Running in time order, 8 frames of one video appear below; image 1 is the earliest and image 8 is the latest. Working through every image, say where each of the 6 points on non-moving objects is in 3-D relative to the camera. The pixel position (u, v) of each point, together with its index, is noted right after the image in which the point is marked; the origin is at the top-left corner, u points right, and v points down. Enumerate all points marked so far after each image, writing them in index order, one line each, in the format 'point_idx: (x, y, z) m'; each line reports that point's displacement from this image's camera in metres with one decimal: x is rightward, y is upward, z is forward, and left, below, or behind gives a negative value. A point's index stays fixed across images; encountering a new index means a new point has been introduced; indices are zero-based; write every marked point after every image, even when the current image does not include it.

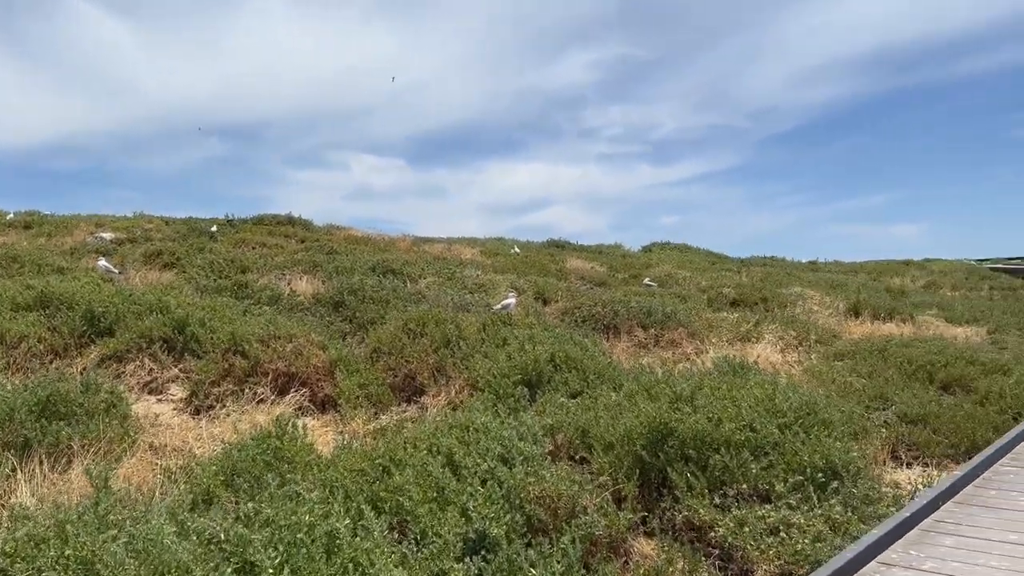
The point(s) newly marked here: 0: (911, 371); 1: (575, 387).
0: (+4.1, -0.8, +8.4) m
1: (+0.5, -0.8, +6.7) m
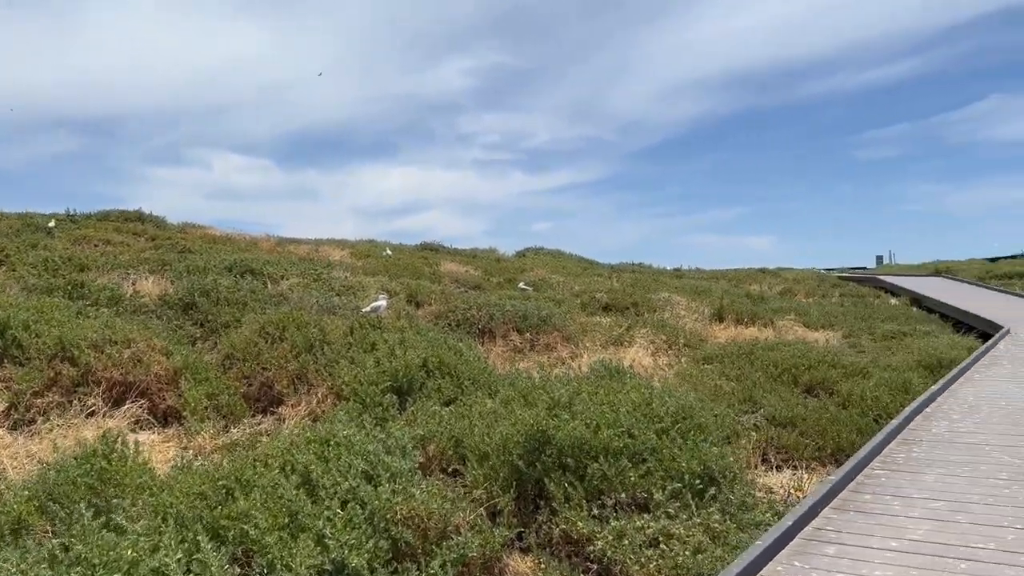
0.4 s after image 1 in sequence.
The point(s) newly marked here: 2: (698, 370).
0: (+2.8, -0.9, +8.5) m
1: (-0.5, -0.8, +6.4) m
2: (+2.0, -0.9, +8.9) m
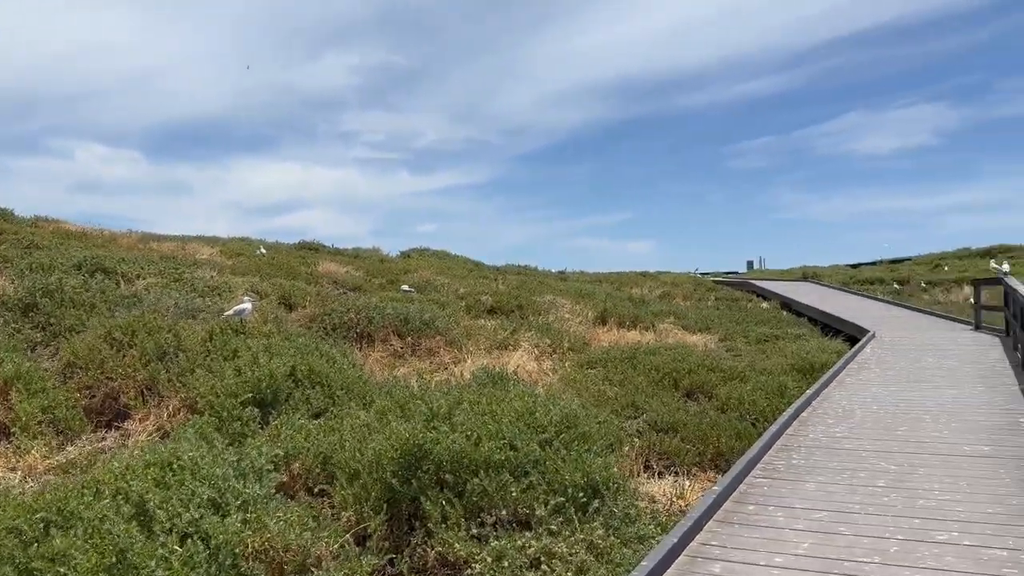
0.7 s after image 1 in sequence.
0: (+1.5, -0.9, +8.5) m
1: (-1.4, -0.9, +5.9) m
2: (+0.7, -0.9, +8.7) m
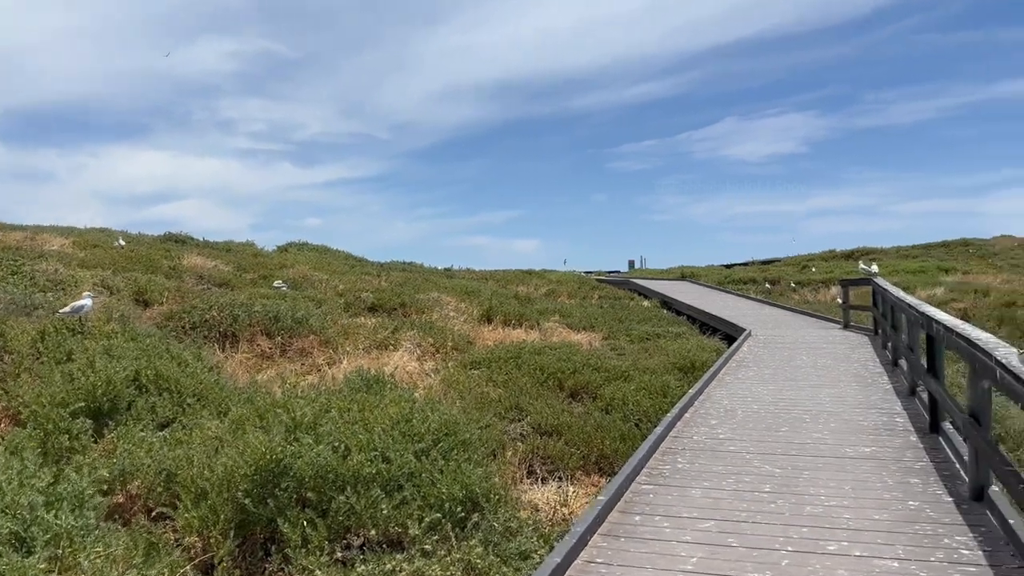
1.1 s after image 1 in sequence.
0: (+0.3, -0.9, +8.2) m
1: (-2.2, -0.8, +5.3) m
2: (-0.5, -0.9, +8.4) m
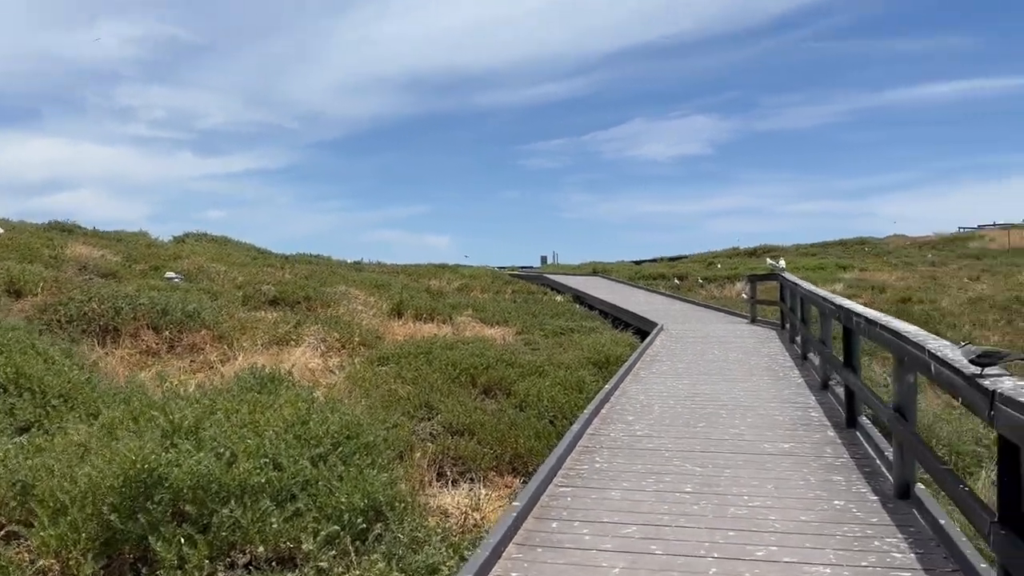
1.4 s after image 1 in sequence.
0: (-0.6, -0.8, +7.8) m
1: (-2.8, -0.8, +4.6) m
2: (-1.4, -0.8, +7.9) m
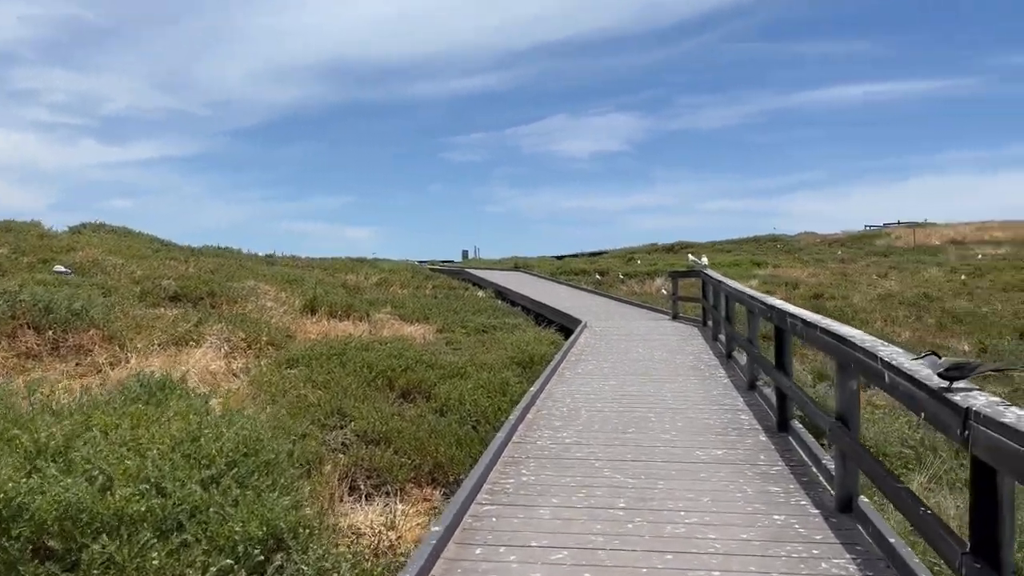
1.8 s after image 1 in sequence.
0: (-1.3, -0.8, +7.4) m
1: (-3.2, -0.7, +3.9) m
2: (-2.1, -0.8, +7.3) m
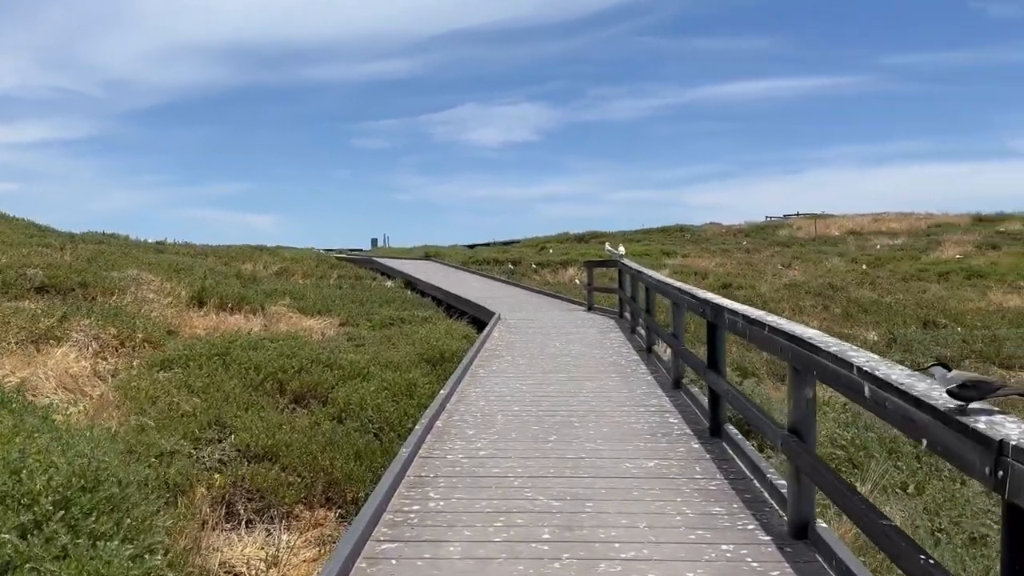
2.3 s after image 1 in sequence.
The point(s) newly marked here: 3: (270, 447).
0: (-2.0, -0.7, +6.5) m
1: (-3.6, -0.7, +2.9) m
2: (-2.9, -0.7, +6.4) m
3: (-1.6, -1.1, +5.4) m
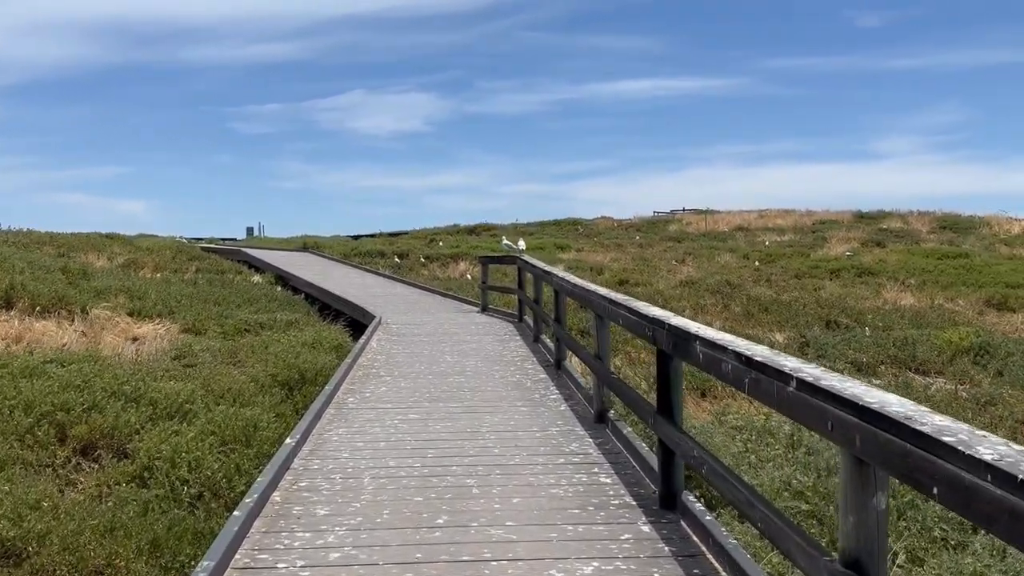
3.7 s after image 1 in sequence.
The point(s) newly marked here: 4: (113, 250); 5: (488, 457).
0: (-2.8, -0.8, +4.6) m
1: (-3.8, -0.8, +0.9) m
2: (-3.6, -0.8, +4.4) m
3: (-2.2, -1.1, +3.6) m
4: (-9.5, +0.9, +19.4) m
5: (-0.1, -0.9, +4.5) m
